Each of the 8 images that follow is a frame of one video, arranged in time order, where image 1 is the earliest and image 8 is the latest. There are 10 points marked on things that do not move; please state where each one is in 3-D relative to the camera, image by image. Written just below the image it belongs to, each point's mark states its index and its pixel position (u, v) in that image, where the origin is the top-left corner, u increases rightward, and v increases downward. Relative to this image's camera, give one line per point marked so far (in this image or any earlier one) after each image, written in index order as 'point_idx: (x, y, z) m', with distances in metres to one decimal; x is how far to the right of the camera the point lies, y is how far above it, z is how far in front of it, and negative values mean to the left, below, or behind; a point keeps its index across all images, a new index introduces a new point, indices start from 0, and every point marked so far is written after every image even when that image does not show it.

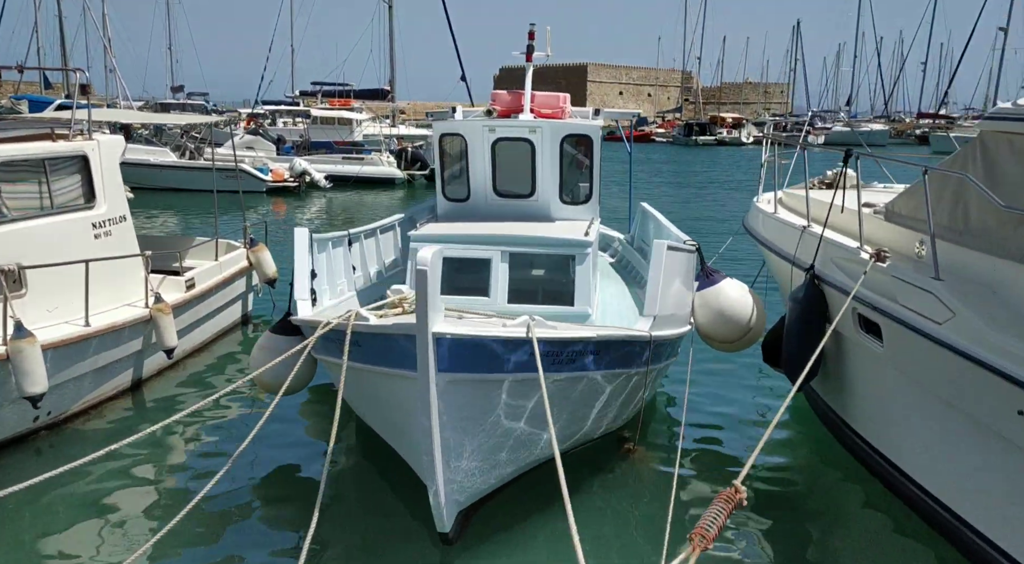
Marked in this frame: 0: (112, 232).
0: (-4.0, +0.5, +7.8) m
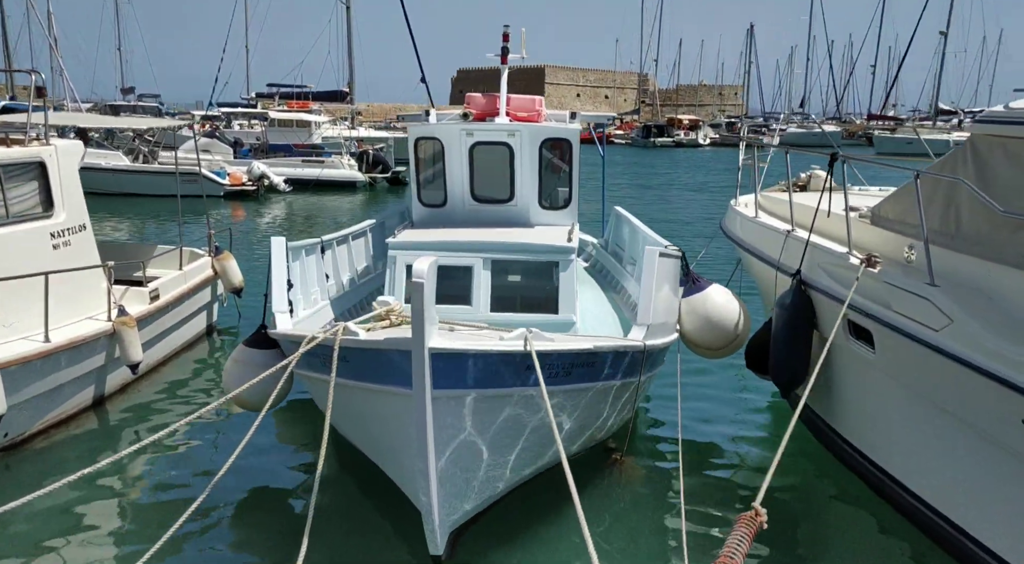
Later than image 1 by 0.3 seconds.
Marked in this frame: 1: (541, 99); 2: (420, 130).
0: (-4.2, +0.4, +7.4) m
1: (+0.3, +2.0, +8.4) m
2: (-0.9, +1.5, +7.4) m
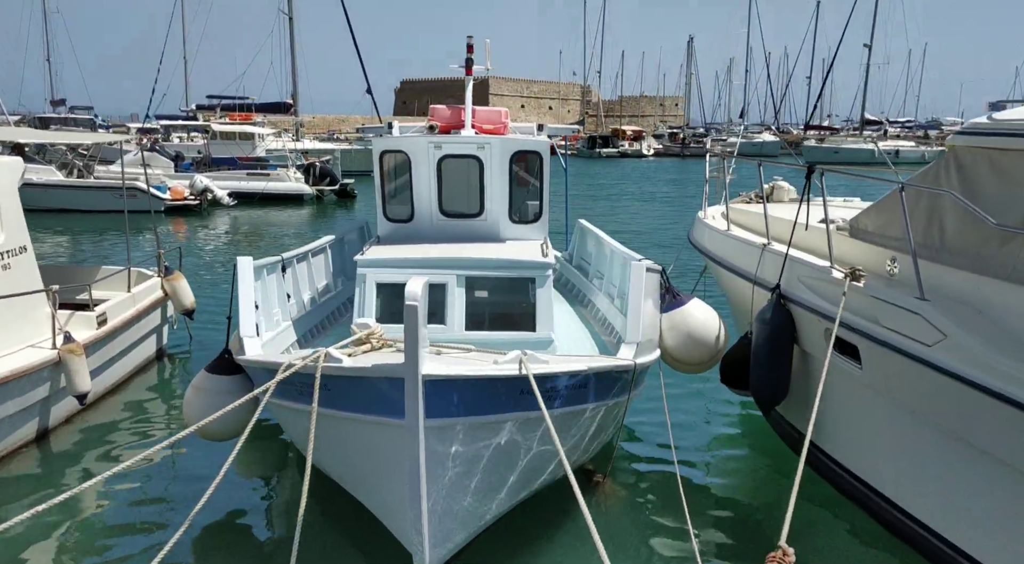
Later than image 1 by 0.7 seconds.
0: (-4.5, +0.1, +6.9) m
1: (-0.1, +1.8, +8.2) m
2: (-1.2, +1.3, +7.2) m
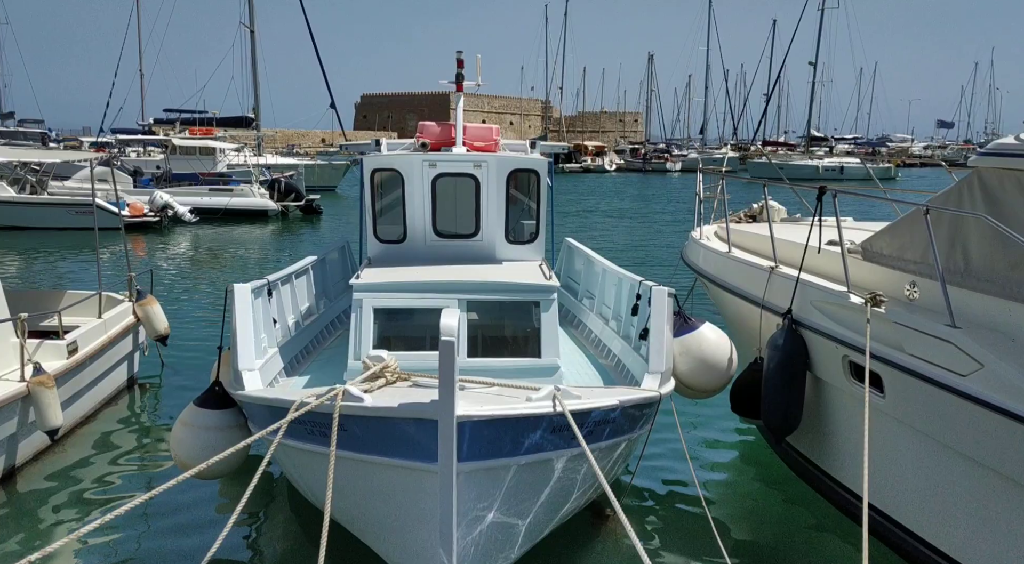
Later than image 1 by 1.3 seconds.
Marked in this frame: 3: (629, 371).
0: (-4.5, -0.1, +6.5) m
1: (-0.2, +1.6, +8.0) m
2: (-1.2, +1.1, +6.9) m
3: (+0.9, -0.7, +6.3) m
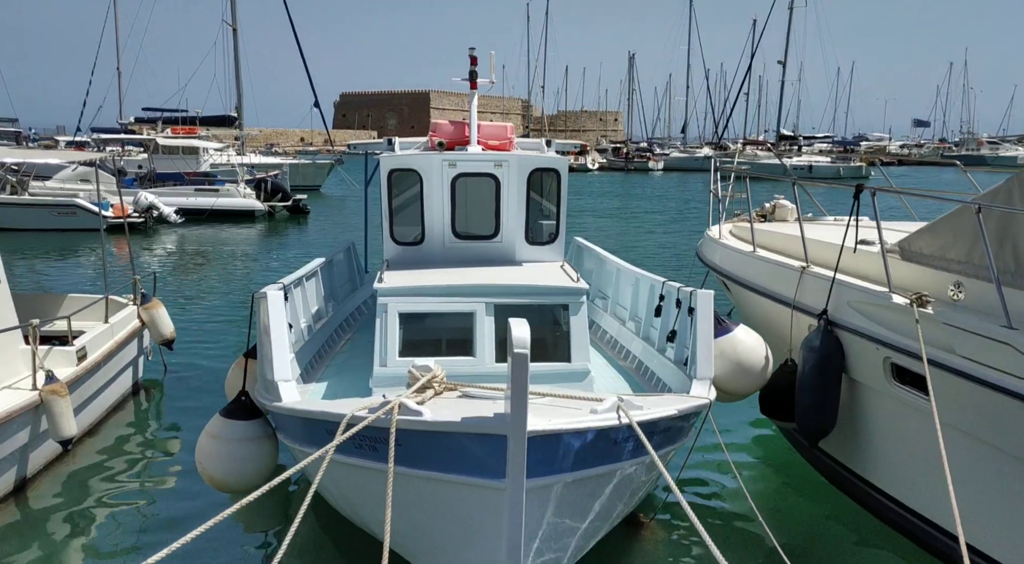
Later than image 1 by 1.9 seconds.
0: (-4.3, -0.1, +6.2) m
1: (0.0, +1.6, +7.8) m
2: (-1.0, +1.1, +6.7) m
3: (+1.1, -0.8, +6.2) m
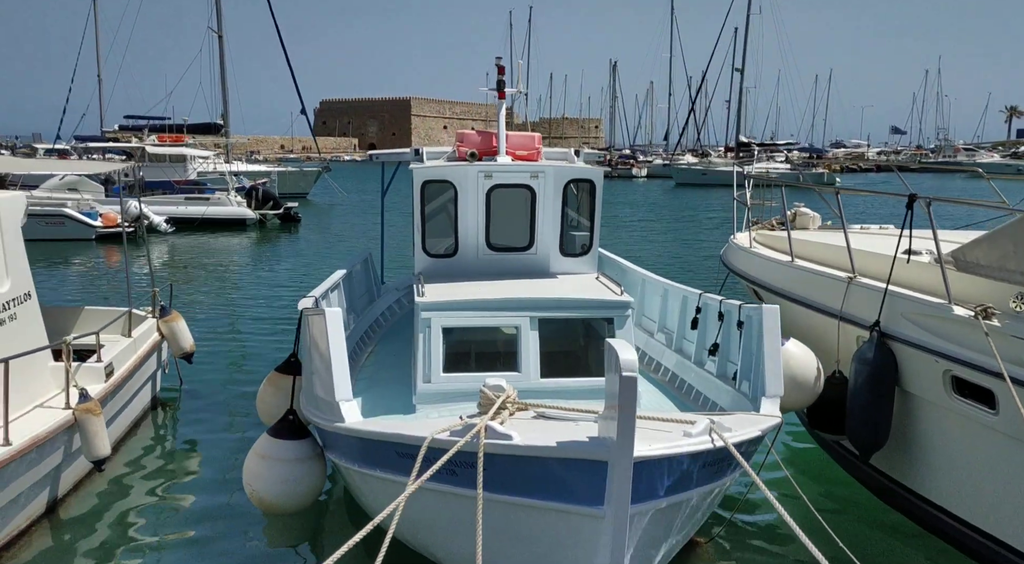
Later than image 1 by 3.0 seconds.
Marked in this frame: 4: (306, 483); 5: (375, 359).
0: (-3.9, -0.3, +6.0) m
1: (+0.3, +1.5, +7.7) m
2: (-0.7, +1.0, +6.6) m
3: (+1.4, -0.9, +6.1) m
4: (-1.5, -1.5, +5.5) m
5: (-1.3, -0.7, +7.1) m
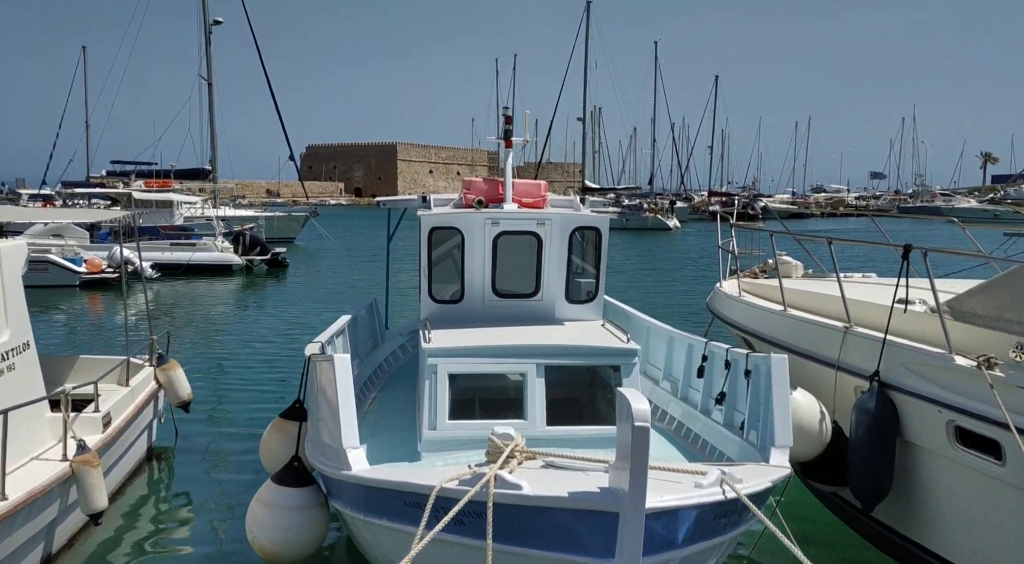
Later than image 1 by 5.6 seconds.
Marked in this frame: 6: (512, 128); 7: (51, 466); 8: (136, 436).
0: (-3.9, -0.6, +5.9) m
1: (+0.3, +1.0, +7.9) m
2: (-0.7, +0.5, +6.7) m
3: (+1.5, -1.2, +6.1) m
4: (-1.4, -1.8, +5.4) m
5: (-1.2, -1.2, +7.1) m
6: (-0.1, +1.6, +7.9) m
7: (-3.6, -1.4, +5.9) m
8: (-3.8, -1.5, +7.6) m
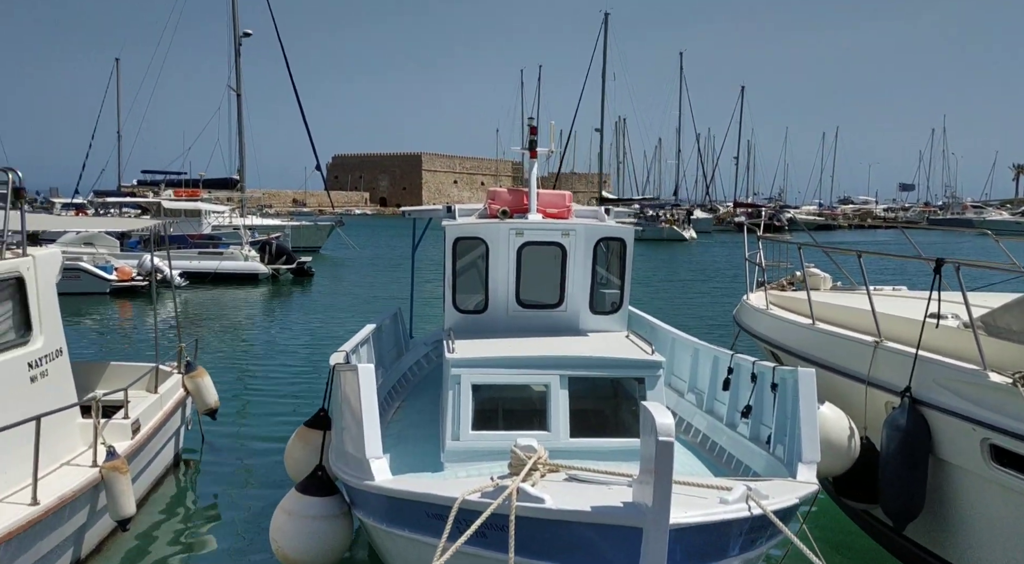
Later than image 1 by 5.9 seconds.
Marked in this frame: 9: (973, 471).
0: (-3.7, -0.7, +6.0) m
1: (+0.5, +0.9, +7.9) m
2: (-0.5, +0.5, +6.7) m
3: (+1.7, -1.3, +6.0) m
4: (-1.3, -1.9, +5.4) m
5: (-1.0, -1.3, +7.1) m
6: (+0.2, +1.5, +7.9) m
7: (-3.4, -1.5, +5.9) m
8: (-3.5, -1.6, +7.7) m
9: (+3.2, -1.2, +5.2) m
